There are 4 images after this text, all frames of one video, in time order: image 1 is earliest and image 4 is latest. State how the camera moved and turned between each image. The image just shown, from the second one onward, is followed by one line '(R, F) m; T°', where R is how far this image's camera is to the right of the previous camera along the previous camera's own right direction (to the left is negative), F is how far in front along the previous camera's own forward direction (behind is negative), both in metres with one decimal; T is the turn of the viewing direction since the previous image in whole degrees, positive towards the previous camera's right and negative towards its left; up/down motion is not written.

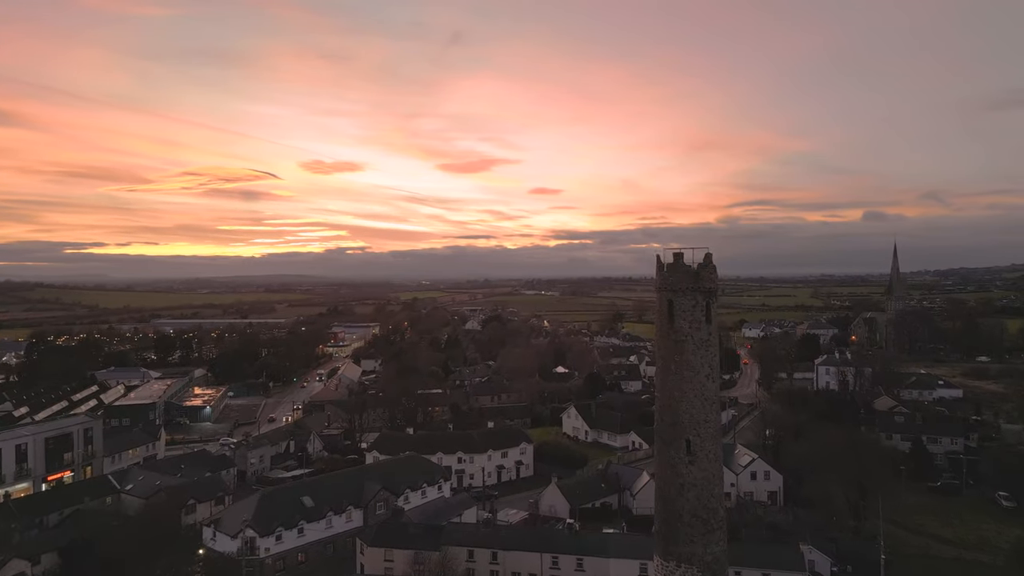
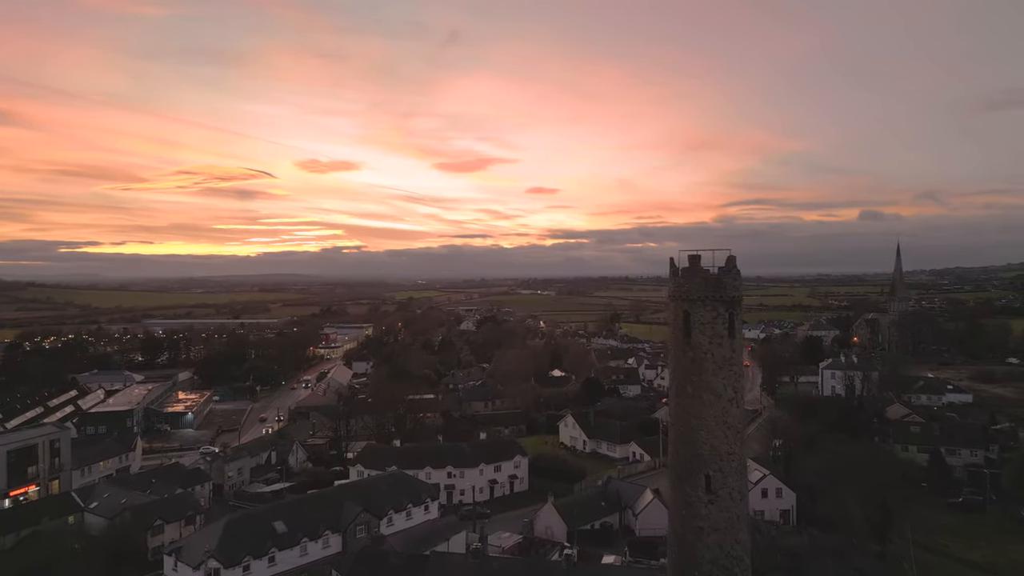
(+0.1, +1.8) m; 0°
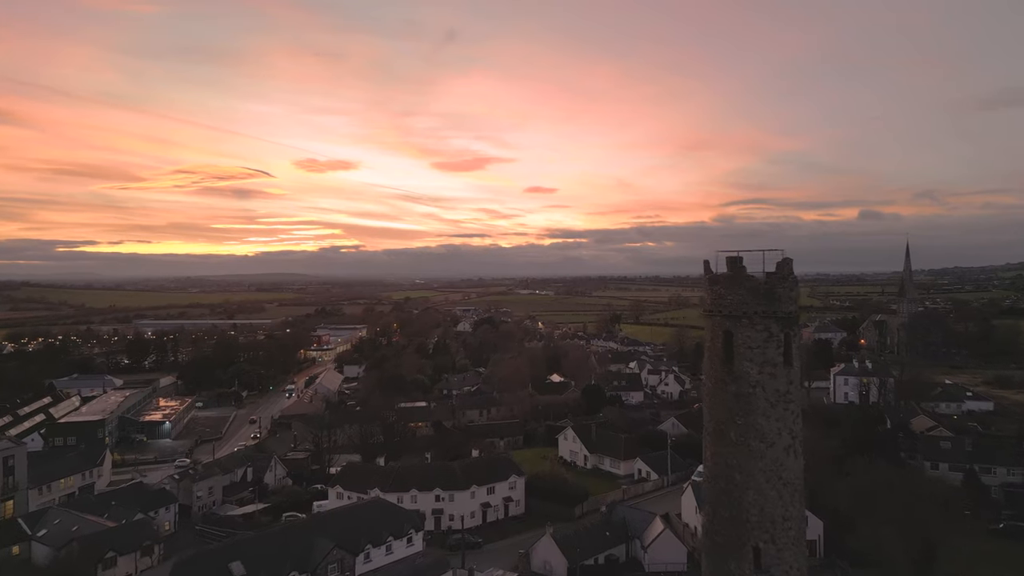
(+0.1, +2.4) m; 0°
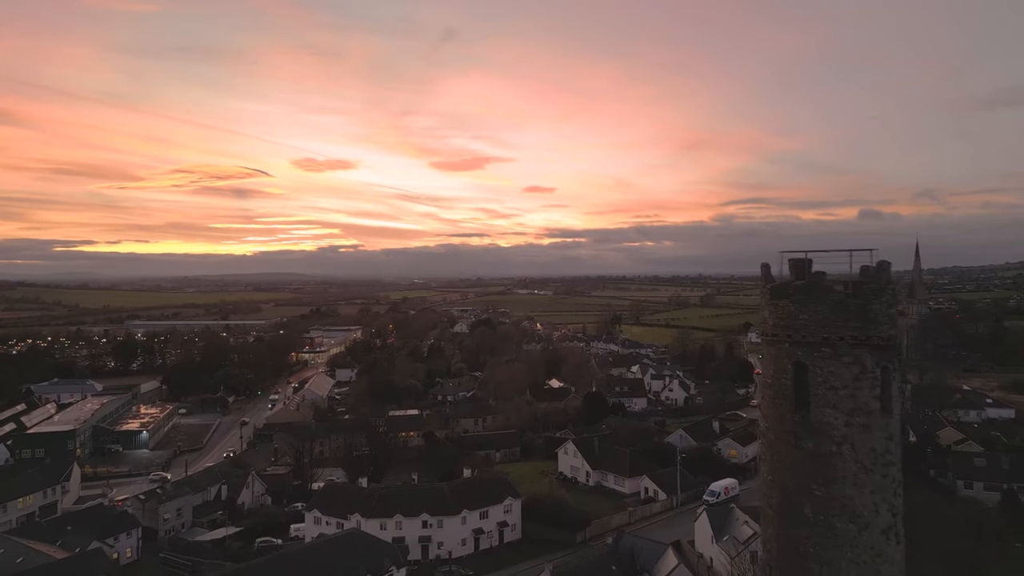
(+0.1, +2.2) m; 0°
